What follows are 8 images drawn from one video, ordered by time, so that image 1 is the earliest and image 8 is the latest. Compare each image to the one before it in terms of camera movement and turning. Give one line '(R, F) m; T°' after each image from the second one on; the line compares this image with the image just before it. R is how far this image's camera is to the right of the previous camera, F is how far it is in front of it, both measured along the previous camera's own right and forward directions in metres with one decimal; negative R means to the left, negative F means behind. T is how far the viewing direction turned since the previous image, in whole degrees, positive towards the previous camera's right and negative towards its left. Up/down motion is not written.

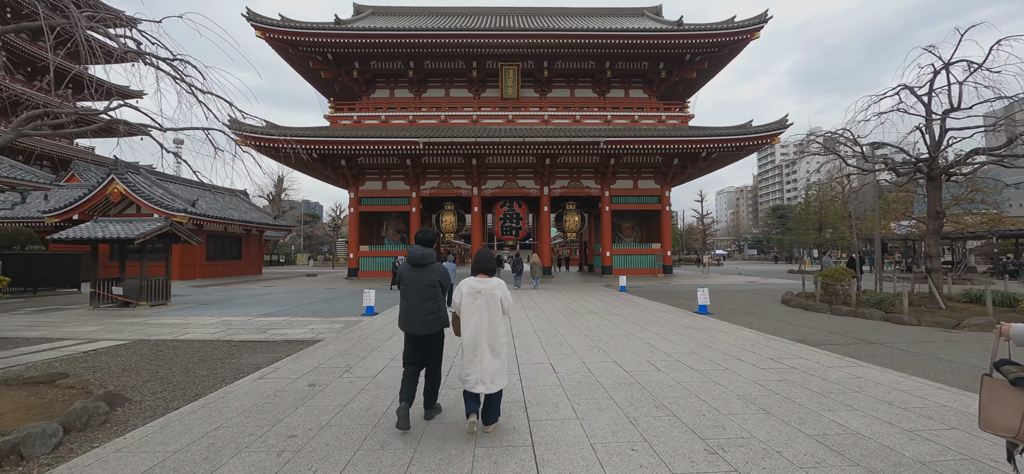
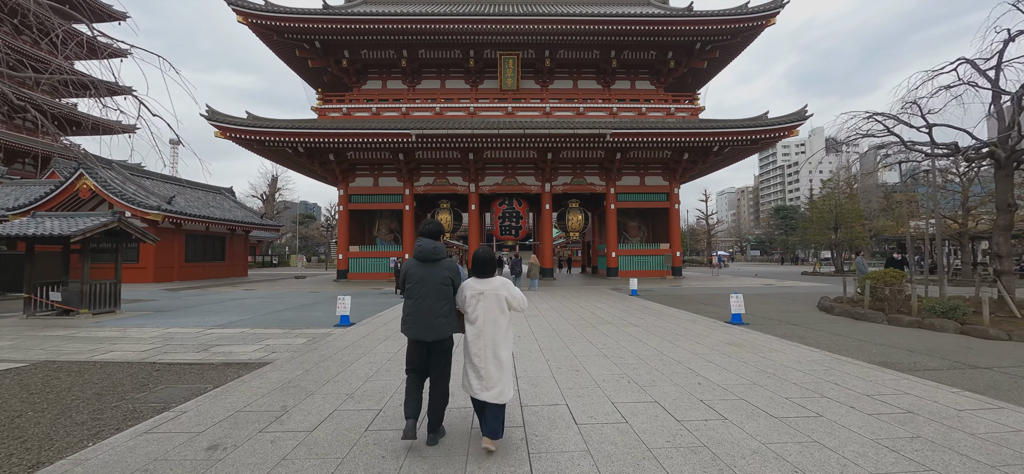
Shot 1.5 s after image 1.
(0.0, +1.1) m; 0°
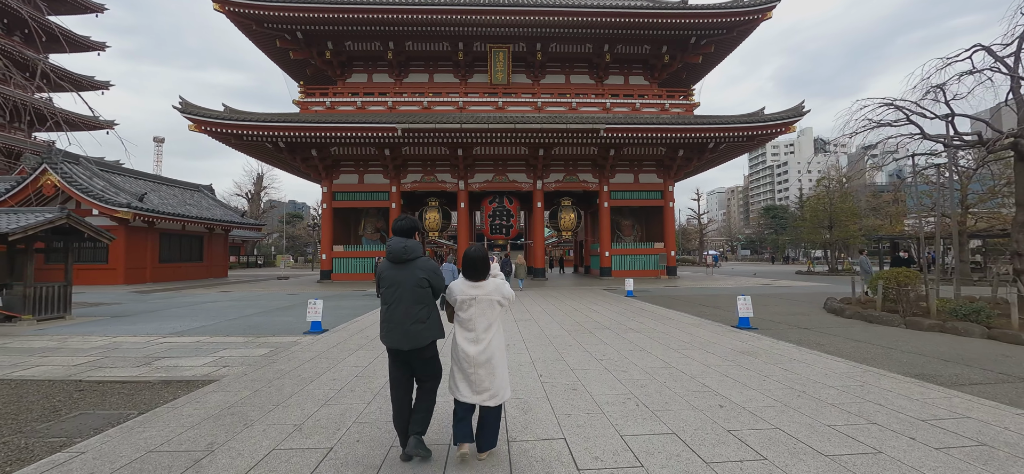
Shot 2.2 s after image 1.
(0.0, +0.6) m; +1°
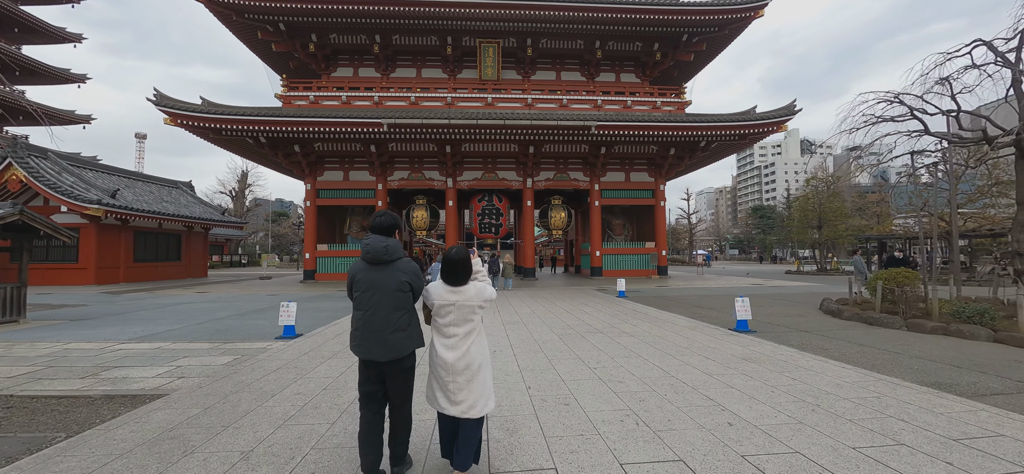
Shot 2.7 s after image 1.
(0.0, +0.3) m; +1°
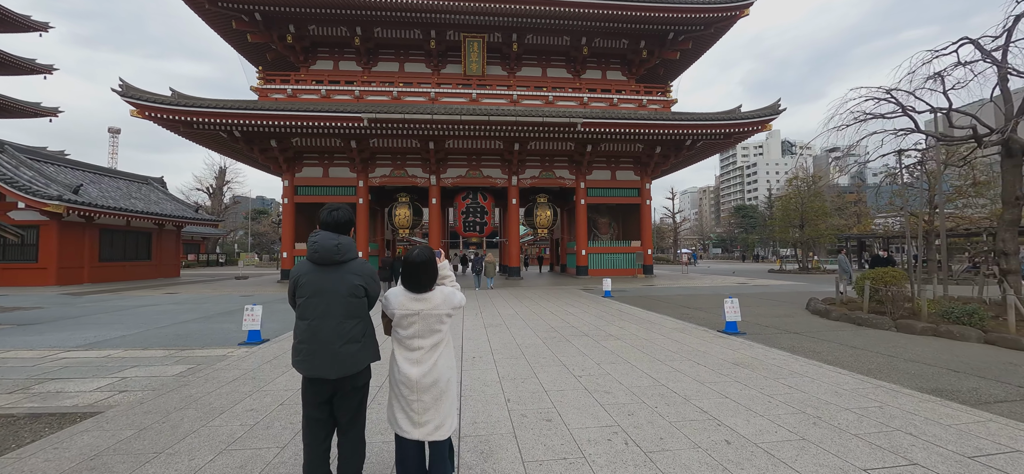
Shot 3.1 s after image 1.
(+0.1, +0.3) m; +2°
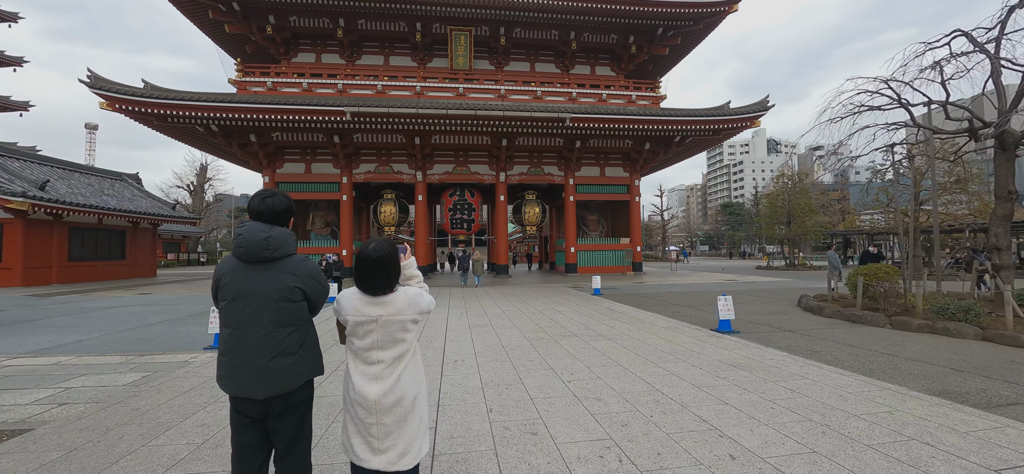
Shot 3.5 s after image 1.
(+0.1, +0.3) m; +2°
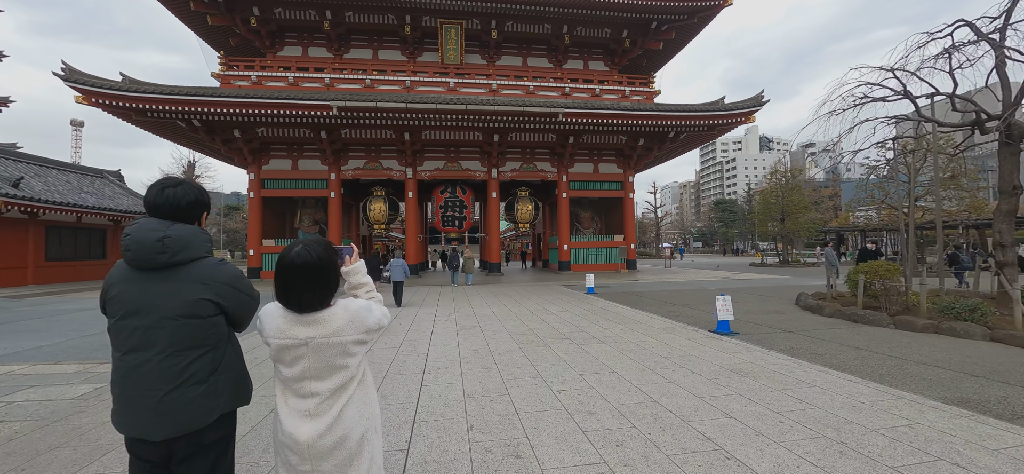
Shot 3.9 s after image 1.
(+0.1, +0.3) m; +1°
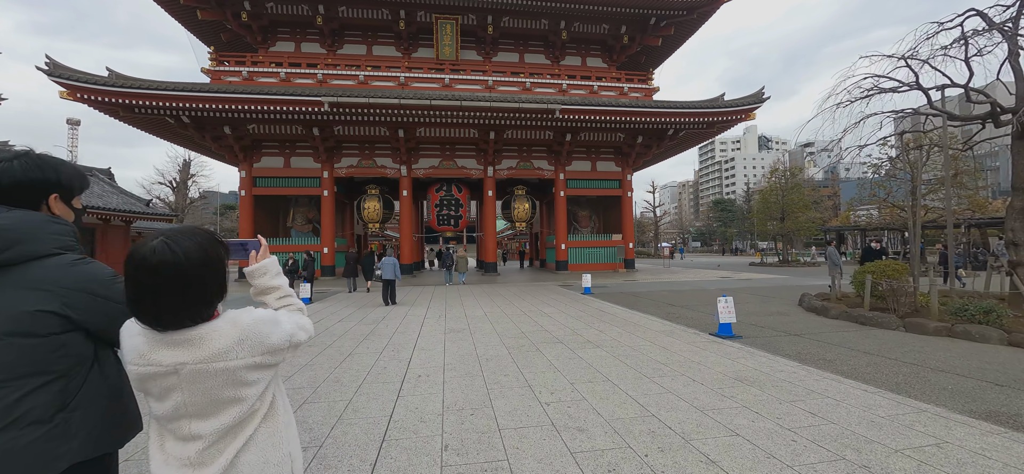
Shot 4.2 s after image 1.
(+0.1, +0.3) m; 0°
